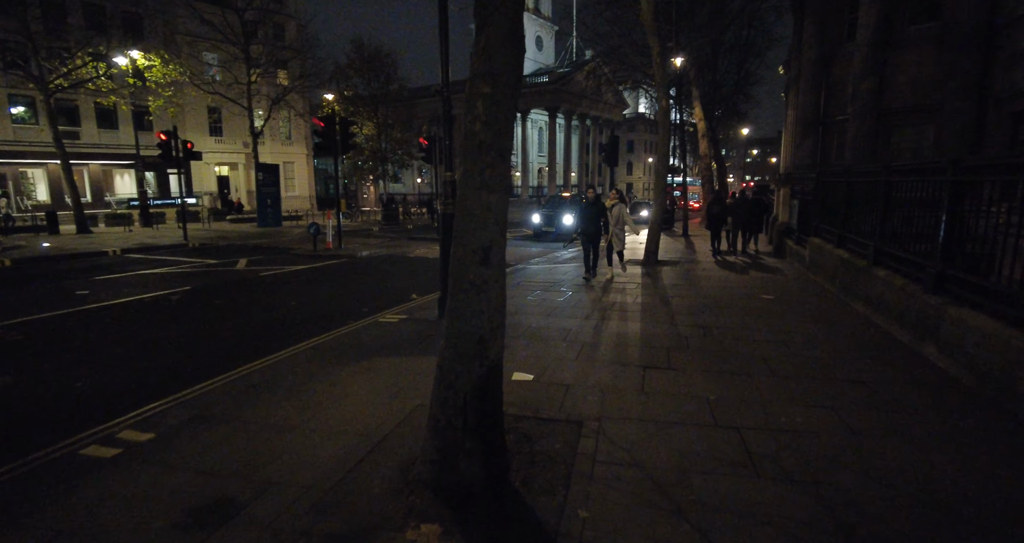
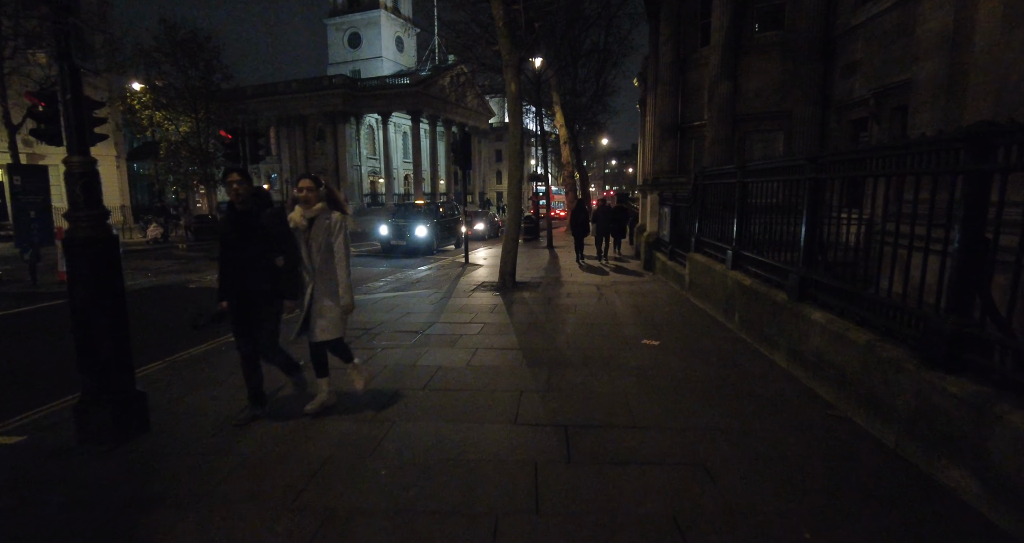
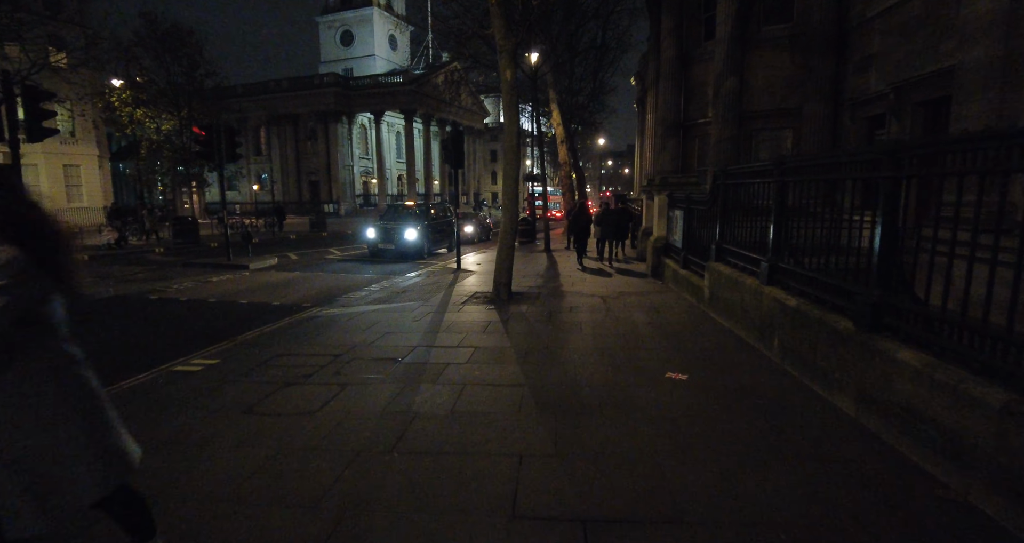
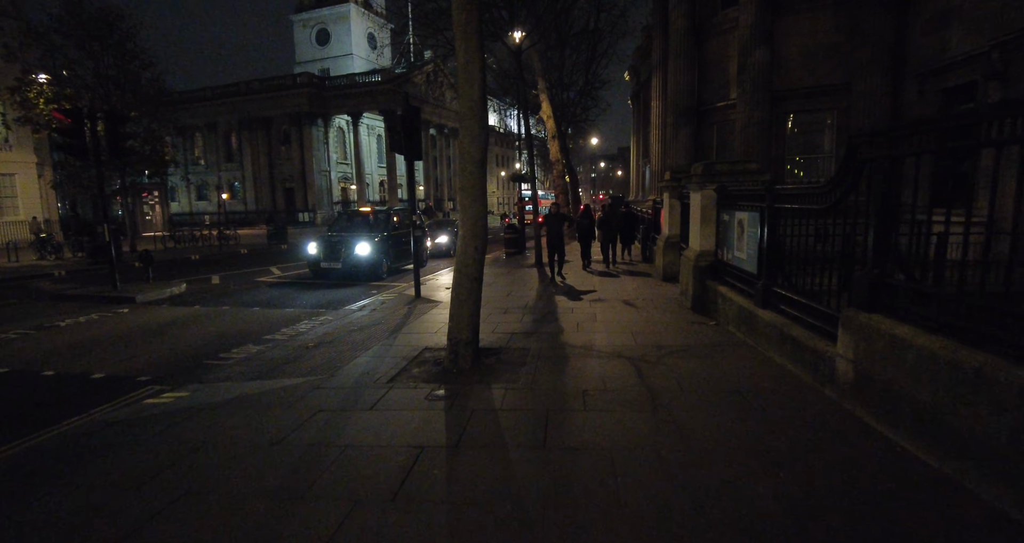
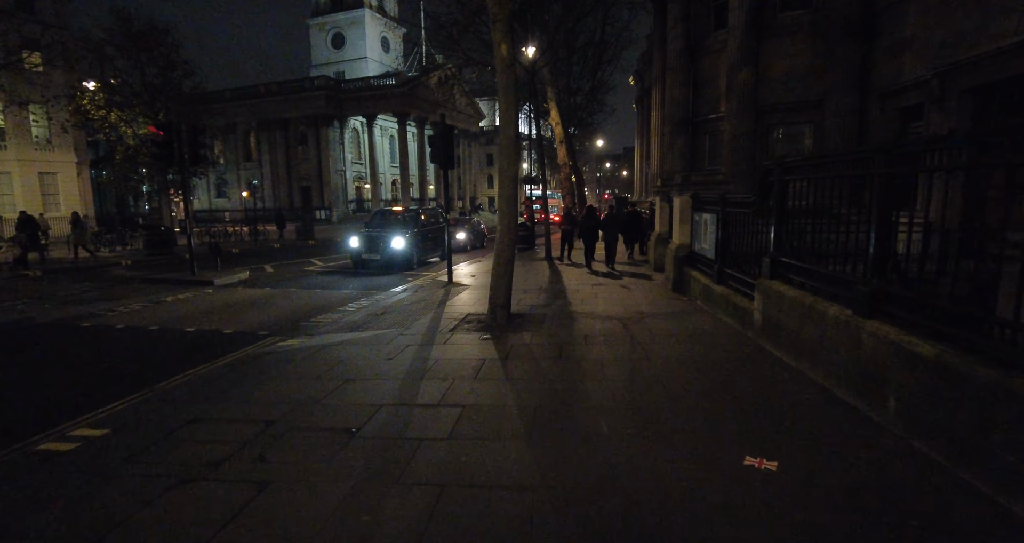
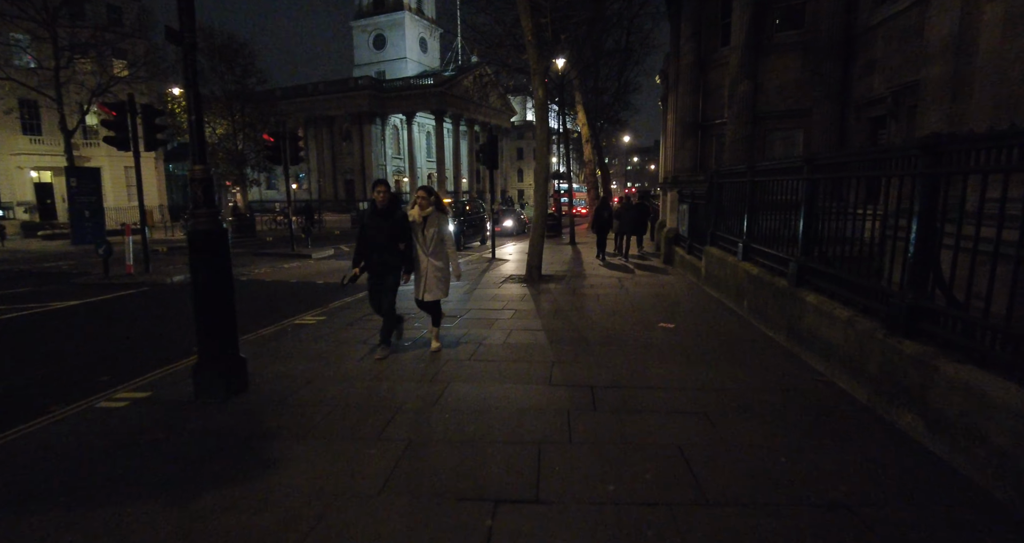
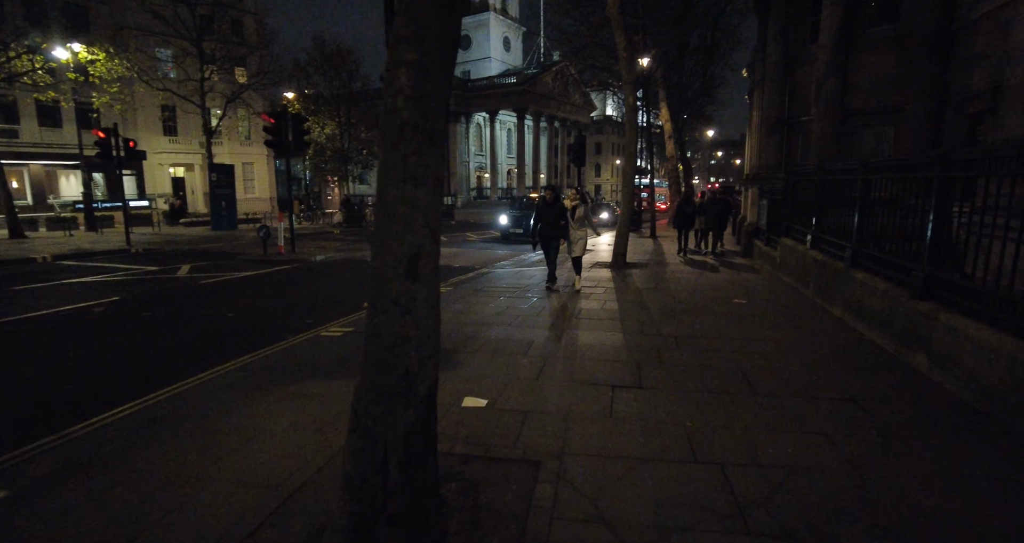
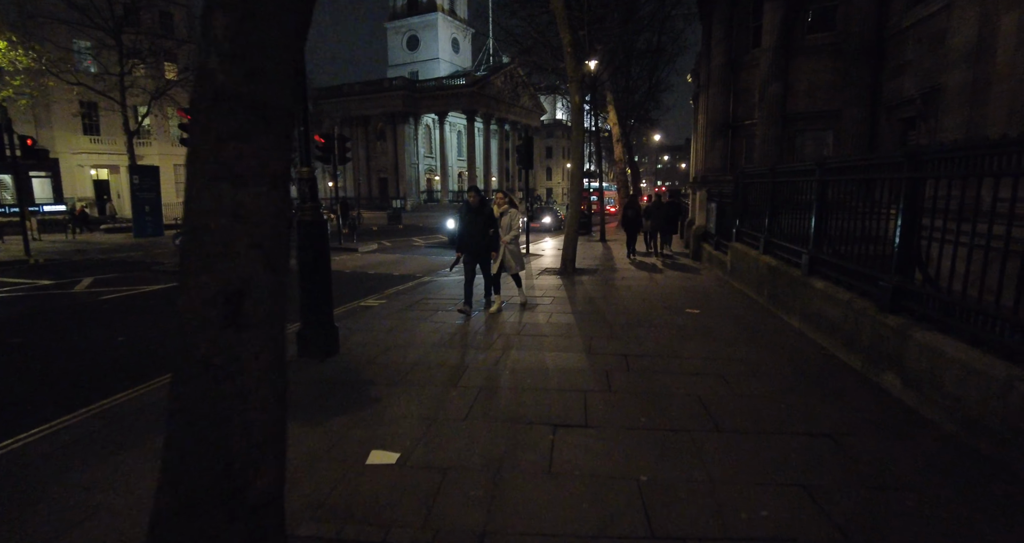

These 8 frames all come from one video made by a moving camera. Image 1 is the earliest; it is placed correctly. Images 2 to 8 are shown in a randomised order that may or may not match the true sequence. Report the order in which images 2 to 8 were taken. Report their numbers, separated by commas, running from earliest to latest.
7, 8, 6, 2, 3, 5, 4
